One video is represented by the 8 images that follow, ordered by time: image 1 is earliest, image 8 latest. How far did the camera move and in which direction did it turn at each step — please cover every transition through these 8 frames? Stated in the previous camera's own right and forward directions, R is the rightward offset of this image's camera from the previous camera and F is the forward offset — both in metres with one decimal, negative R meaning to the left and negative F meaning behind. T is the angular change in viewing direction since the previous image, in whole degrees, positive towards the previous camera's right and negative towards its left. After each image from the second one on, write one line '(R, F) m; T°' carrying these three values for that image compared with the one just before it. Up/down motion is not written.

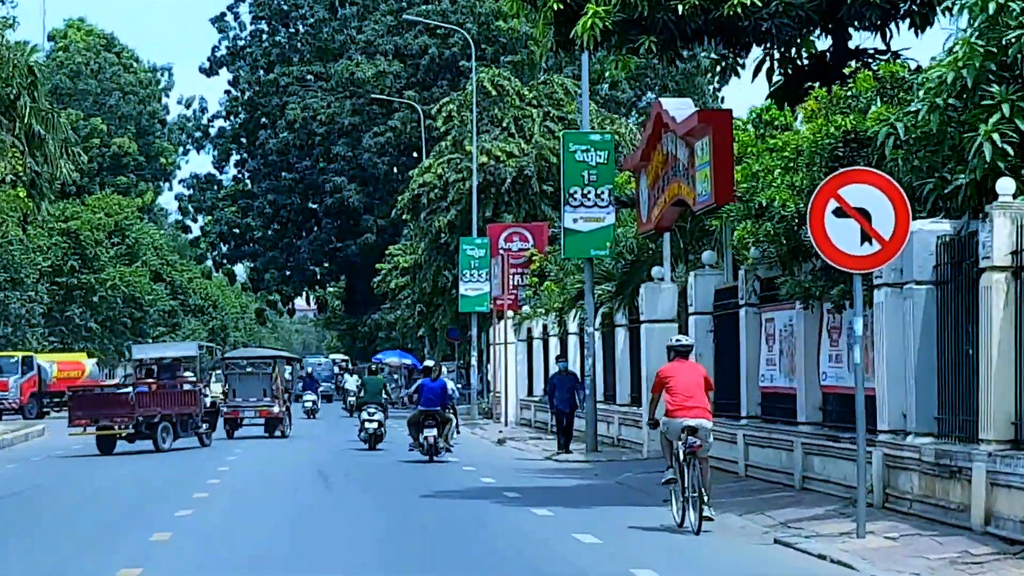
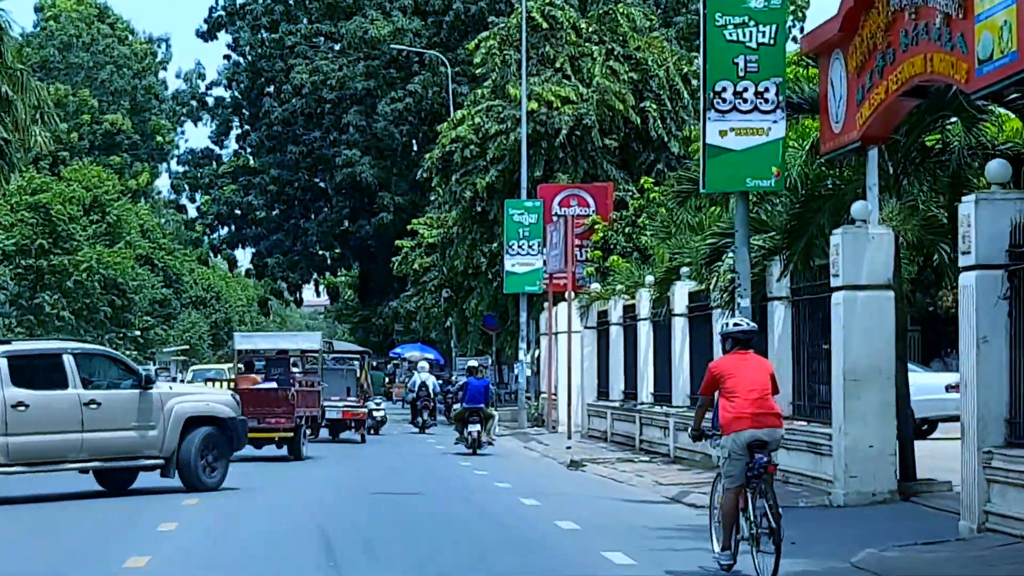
(-0.6, +9.0) m; 0°
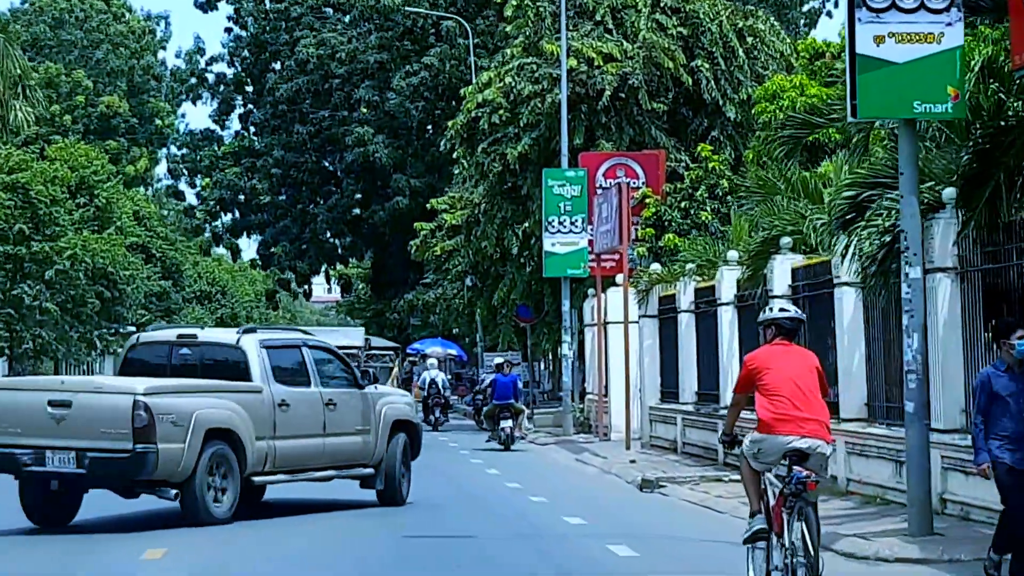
(-0.3, +4.8) m; 0°
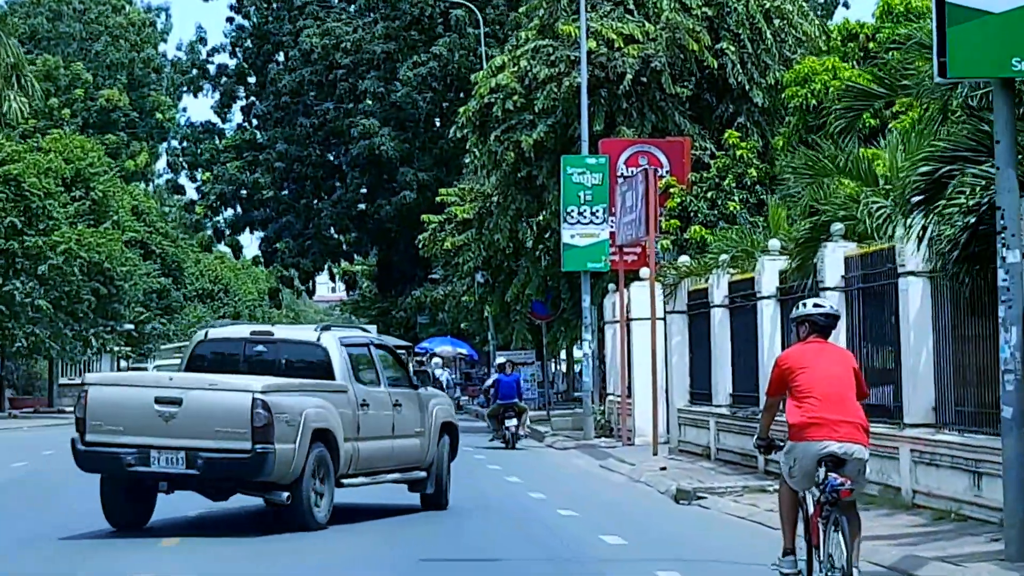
(-0.1, +1.7) m; 0°
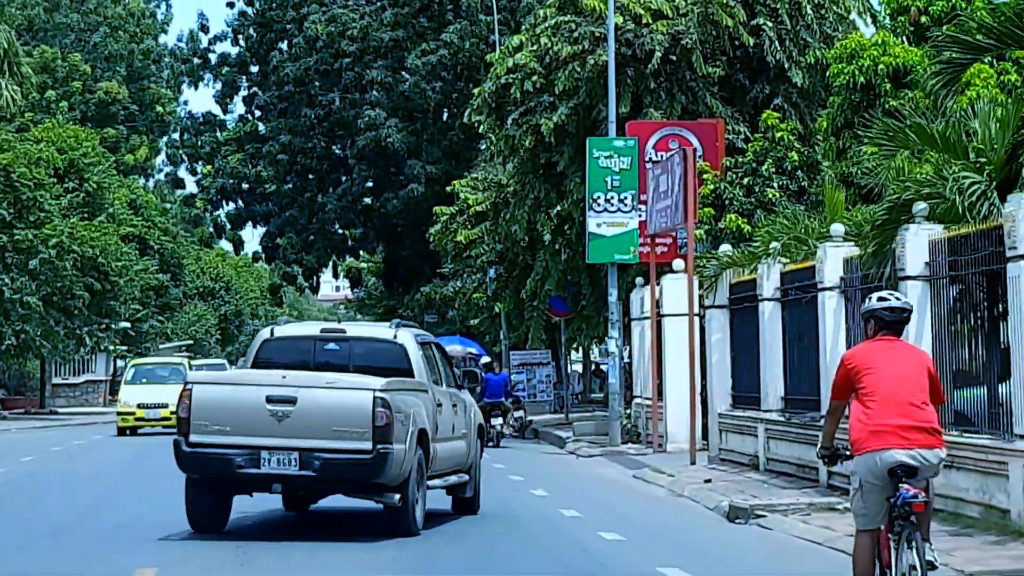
(-0.2, +2.2) m; 0°
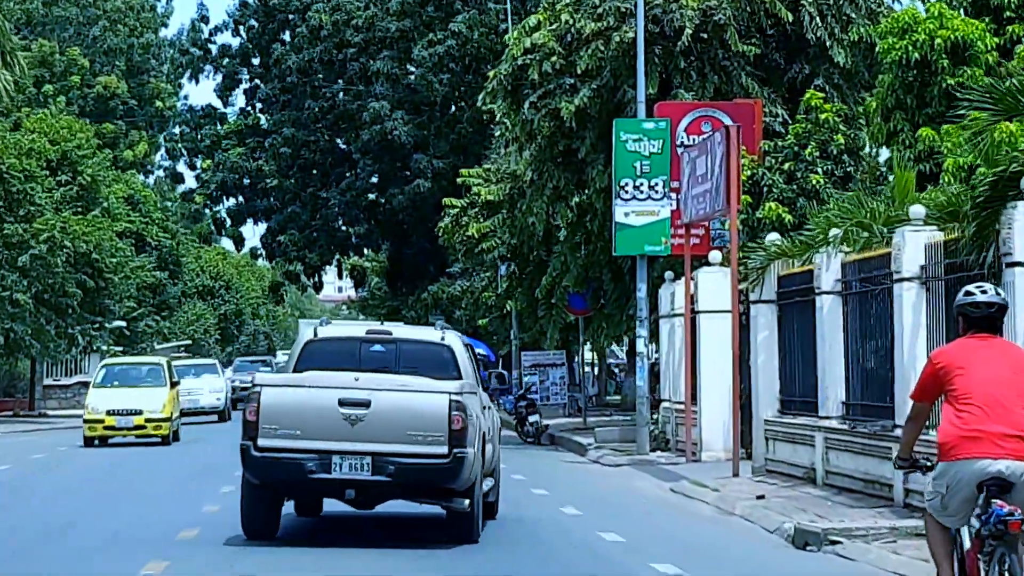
(-0.2, +2.1) m; 0°
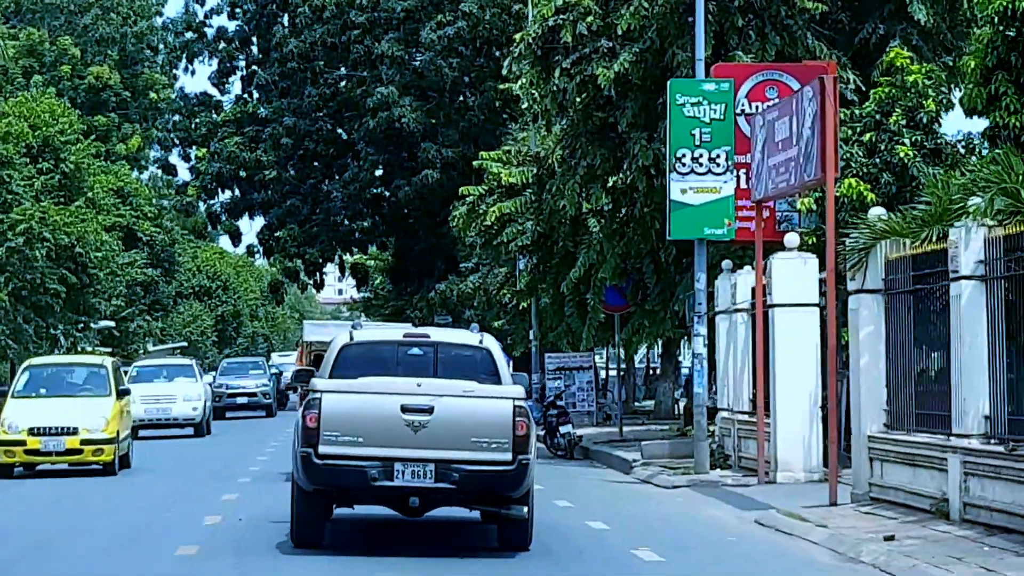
(-0.3, +3.6) m; 0°
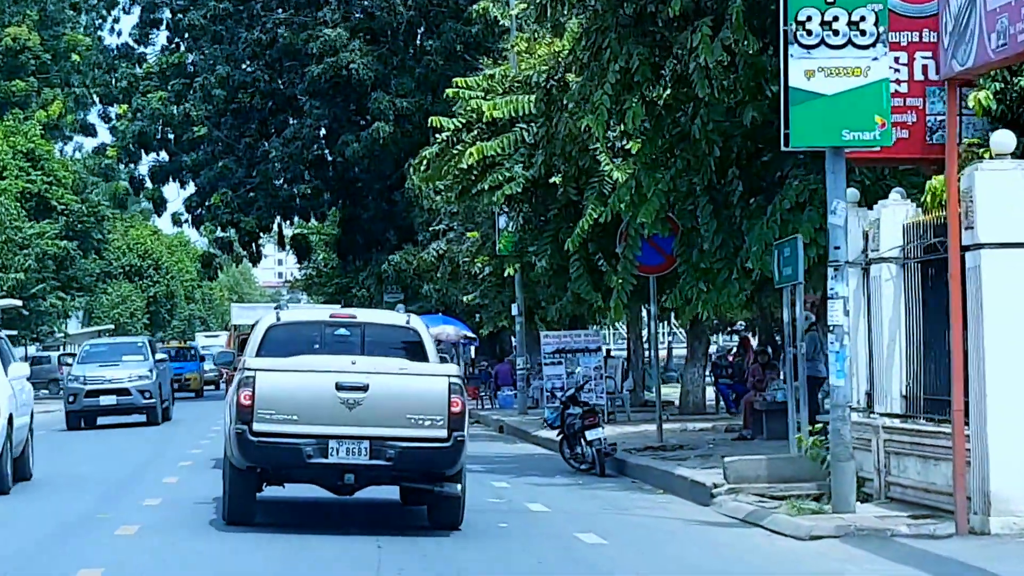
(-0.5, +7.4) m; +1°
